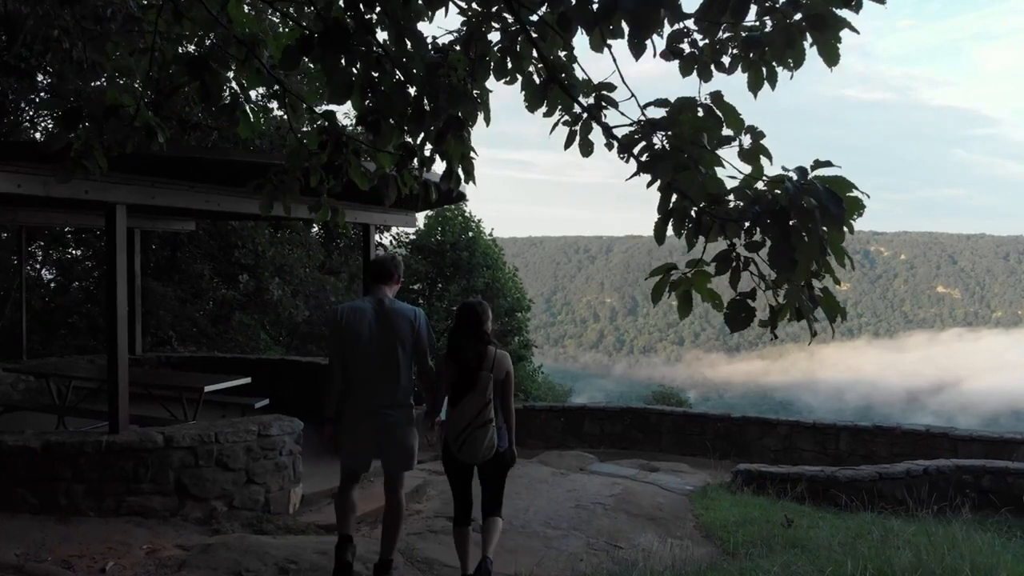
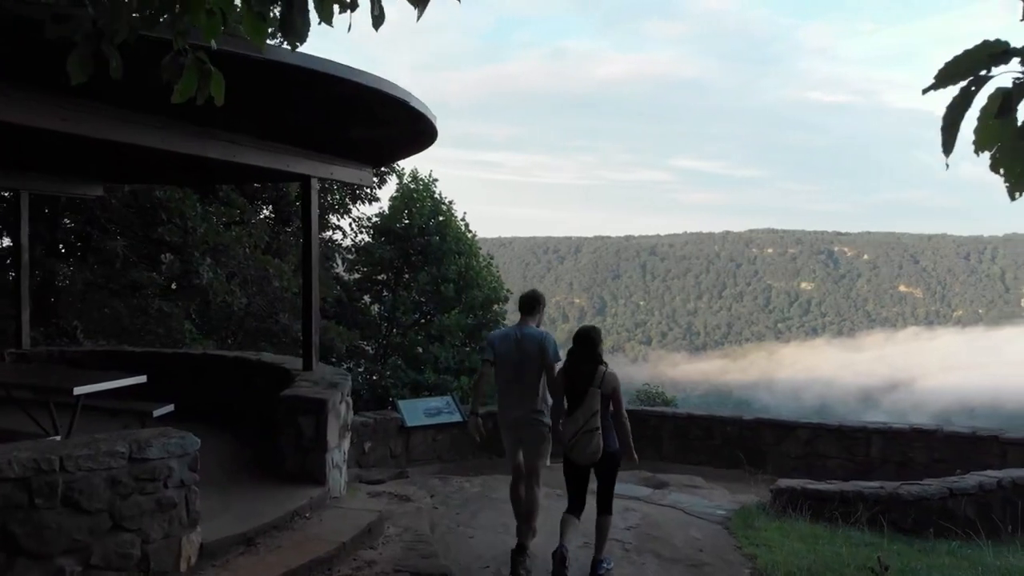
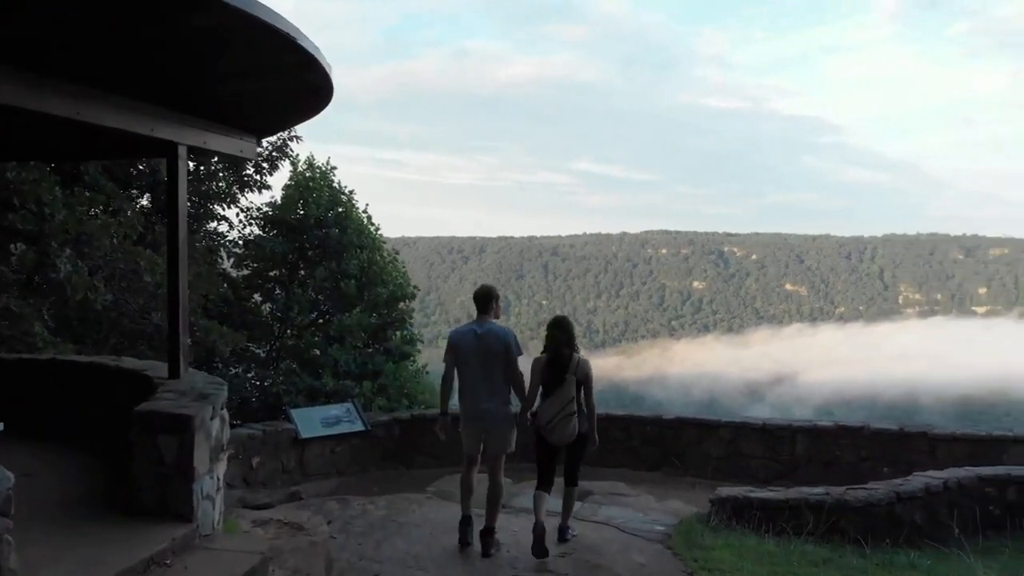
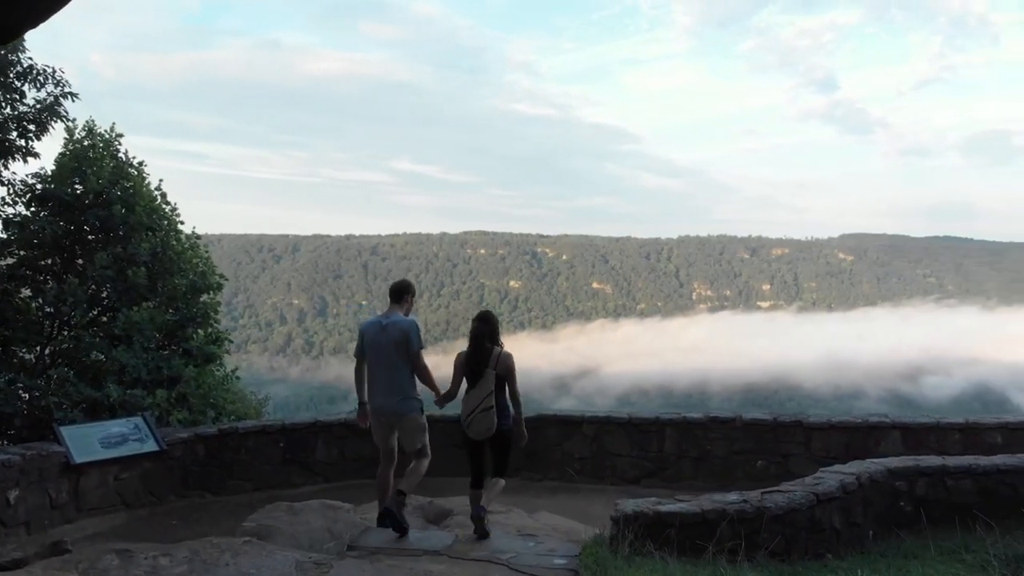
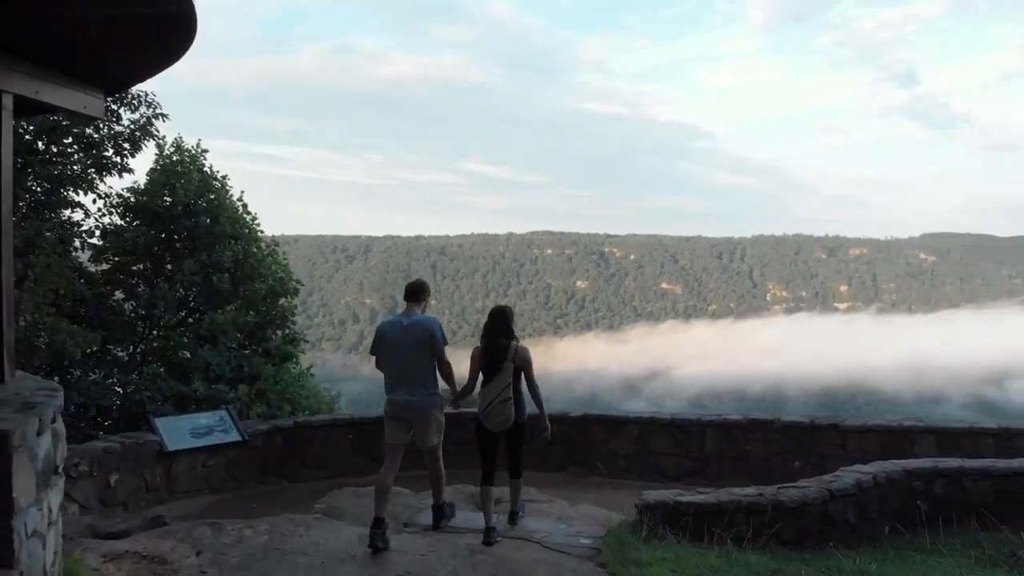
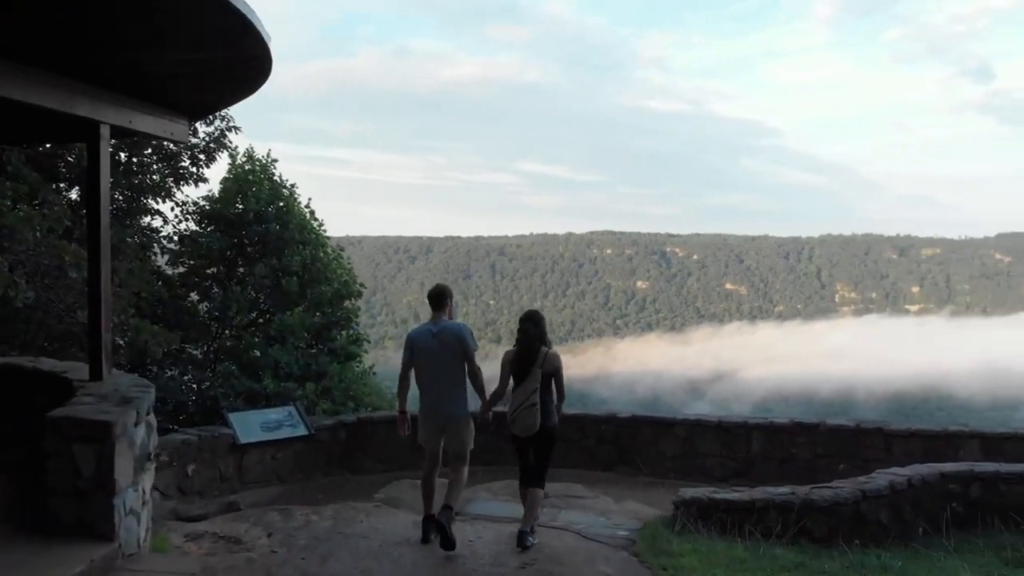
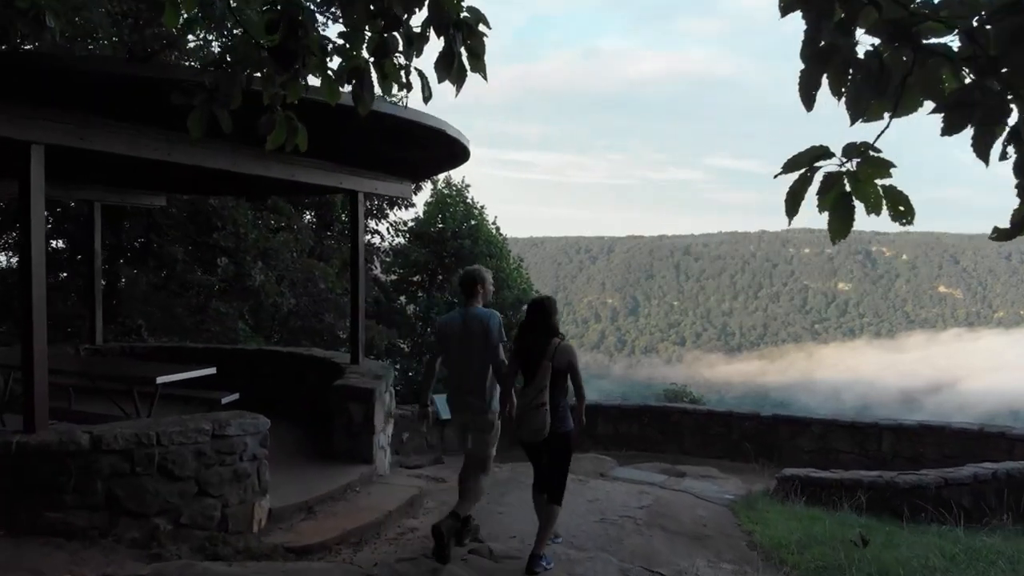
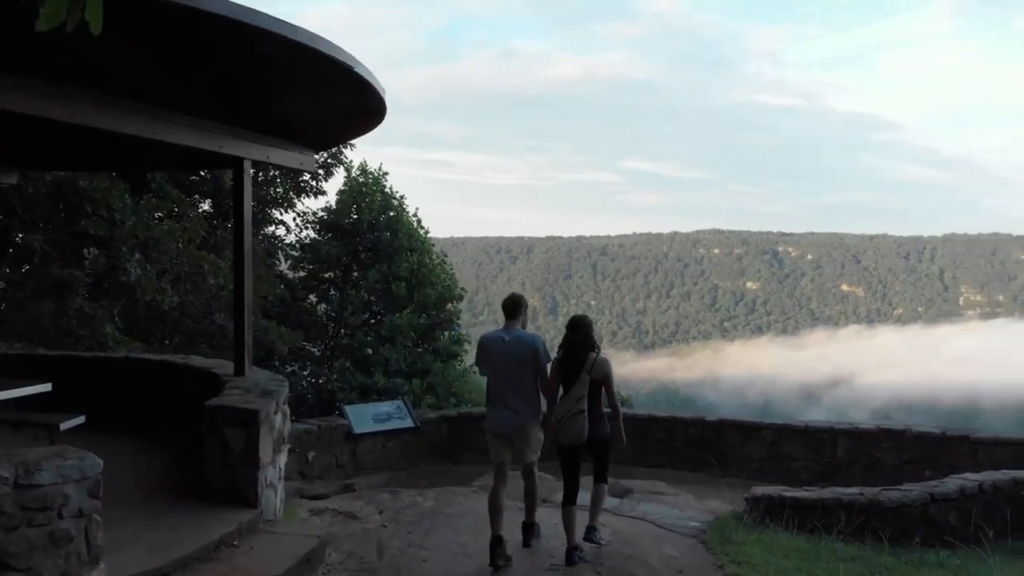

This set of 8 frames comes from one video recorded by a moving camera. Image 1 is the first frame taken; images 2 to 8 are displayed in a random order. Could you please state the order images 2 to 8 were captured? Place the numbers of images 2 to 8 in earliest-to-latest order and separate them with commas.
7, 2, 8, 3, 6, 5, 4
